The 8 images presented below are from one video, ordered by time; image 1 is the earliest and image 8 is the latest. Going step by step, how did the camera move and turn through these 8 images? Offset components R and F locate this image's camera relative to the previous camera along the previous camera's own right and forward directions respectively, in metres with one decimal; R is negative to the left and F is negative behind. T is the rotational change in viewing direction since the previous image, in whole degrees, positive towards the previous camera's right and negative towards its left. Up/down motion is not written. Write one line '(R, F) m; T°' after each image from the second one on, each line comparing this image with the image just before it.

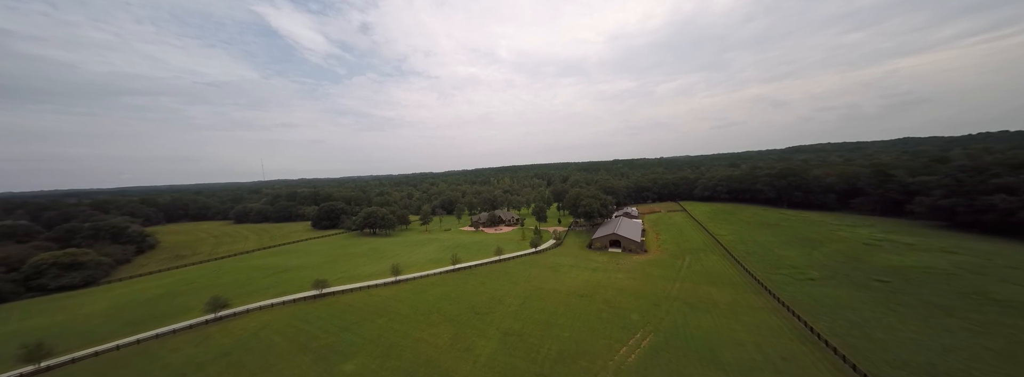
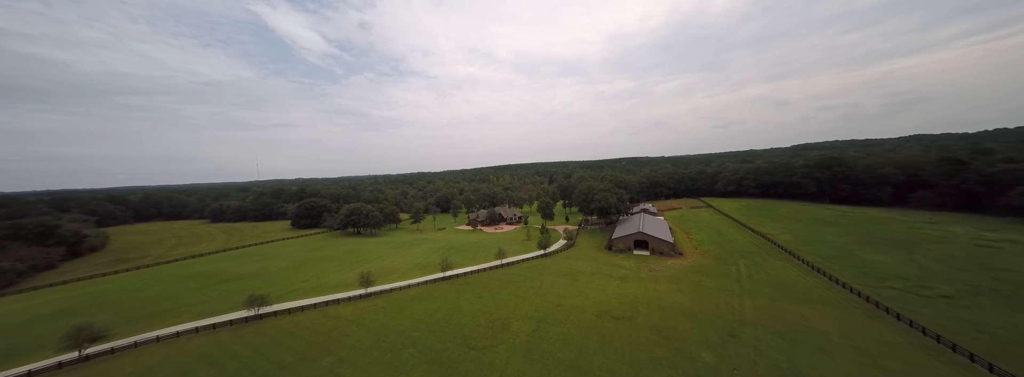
(-0.9, +9.7) m; 0°
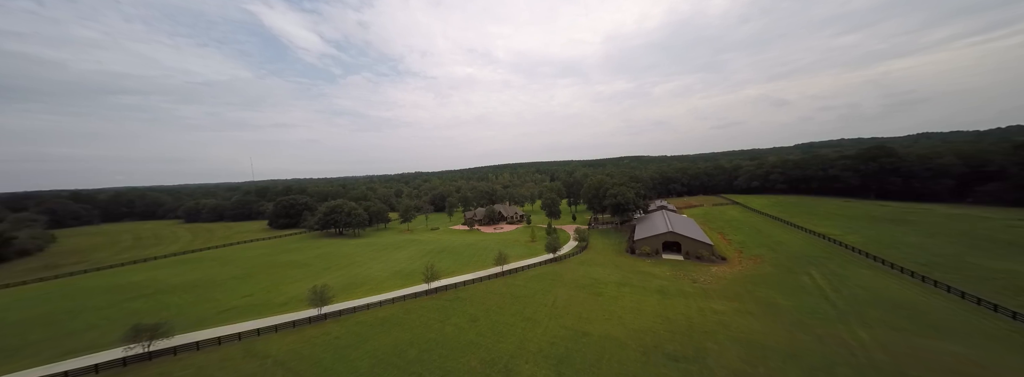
(-0.6, +8.1) m; 0°
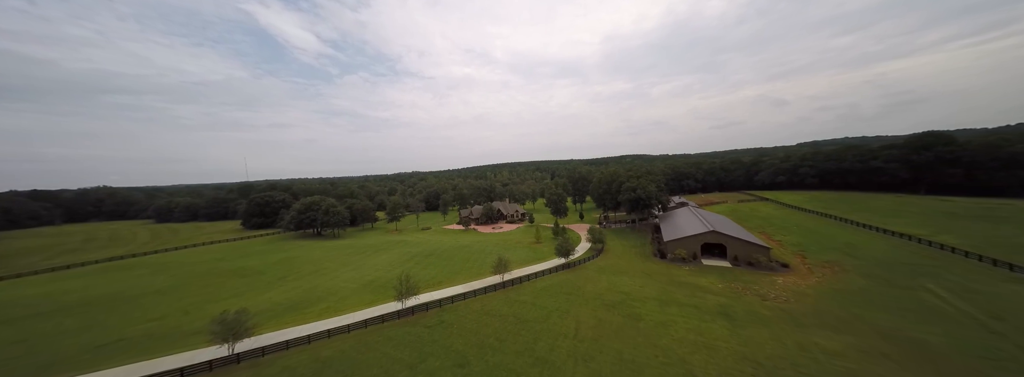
(-0.5, +7.5) m; 0°
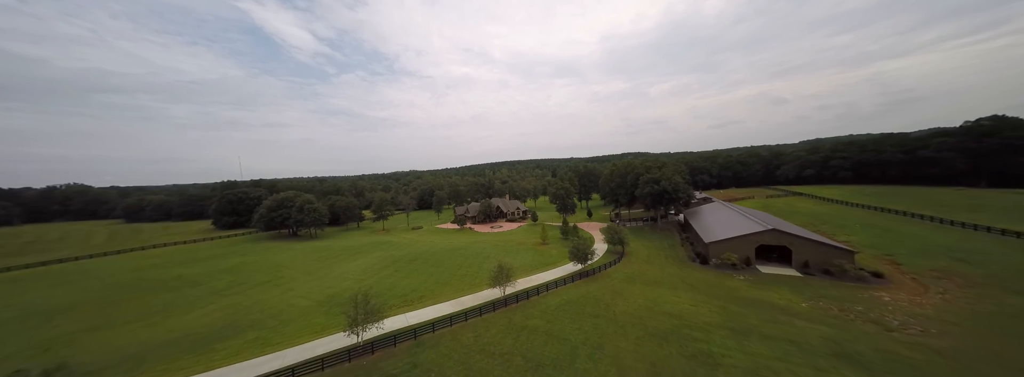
(-0.4, +6.6) m; 0°
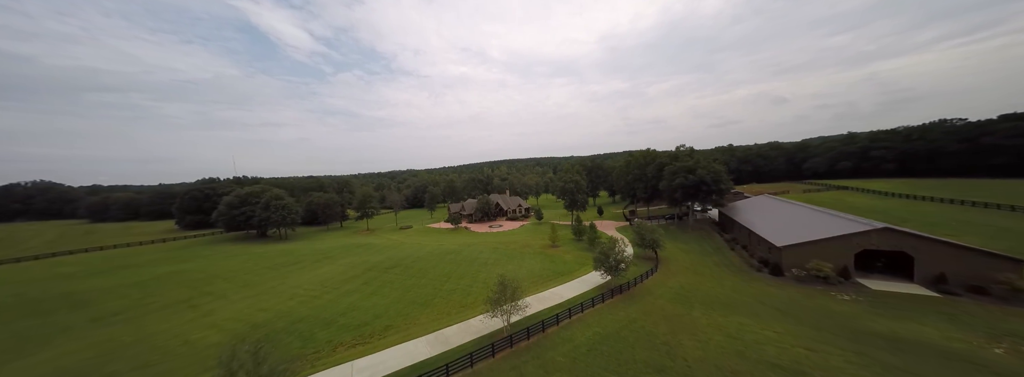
(-0.5, +6.7) m; 0°
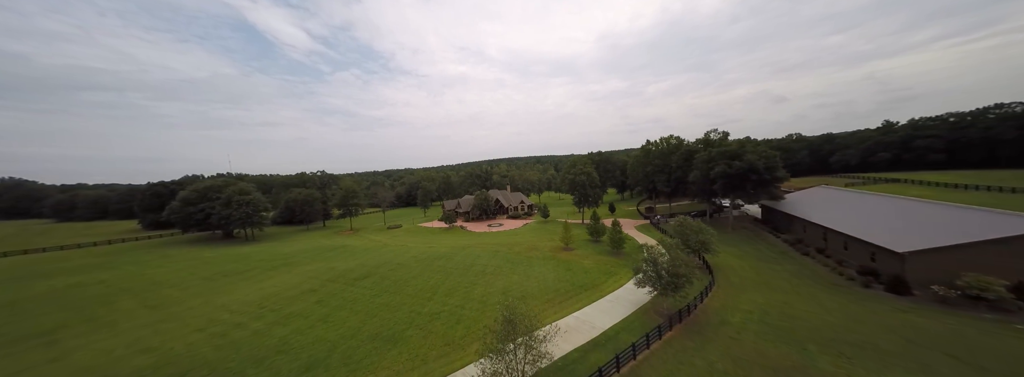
(-0.5, +5.8) m; 0°
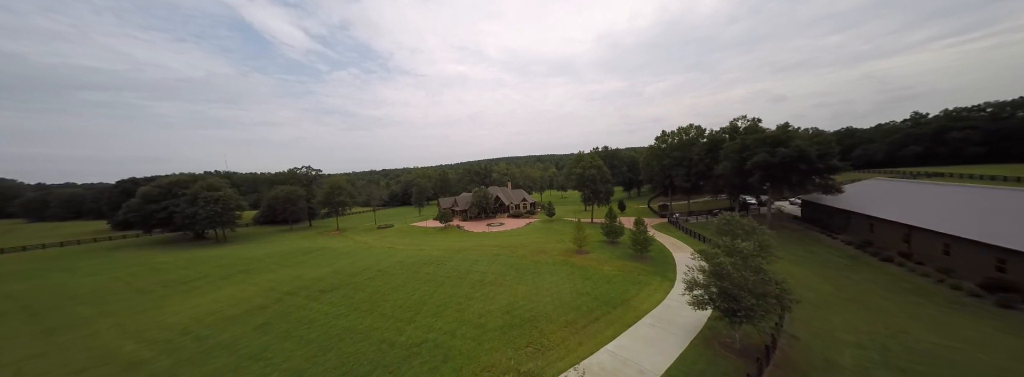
(-0.4, +3.9) m; 0°
